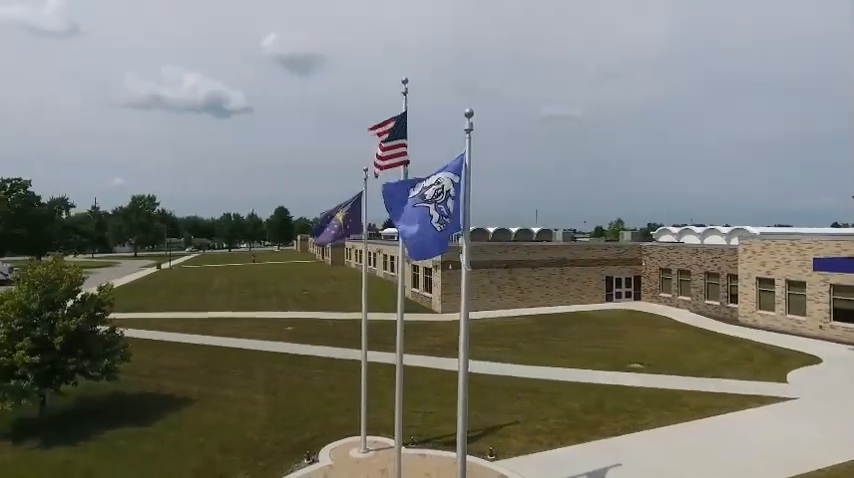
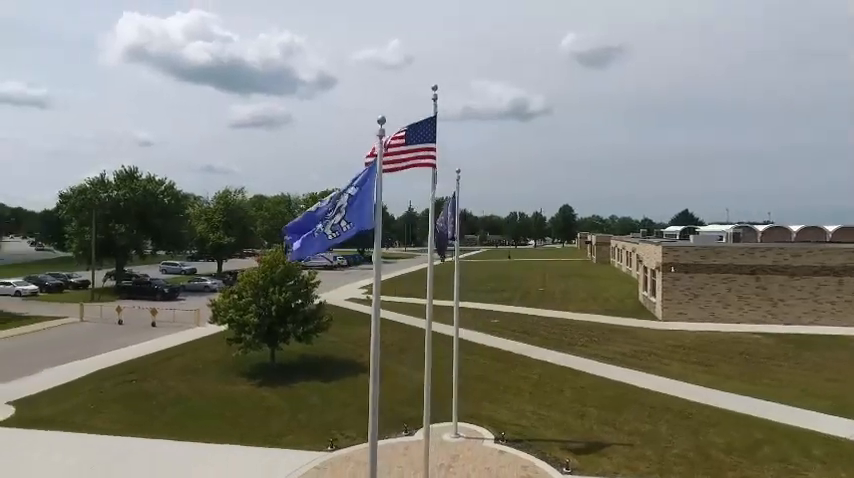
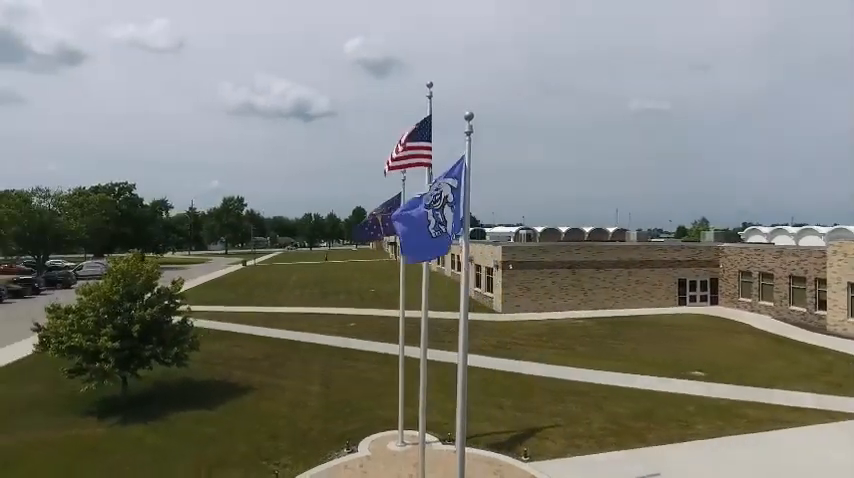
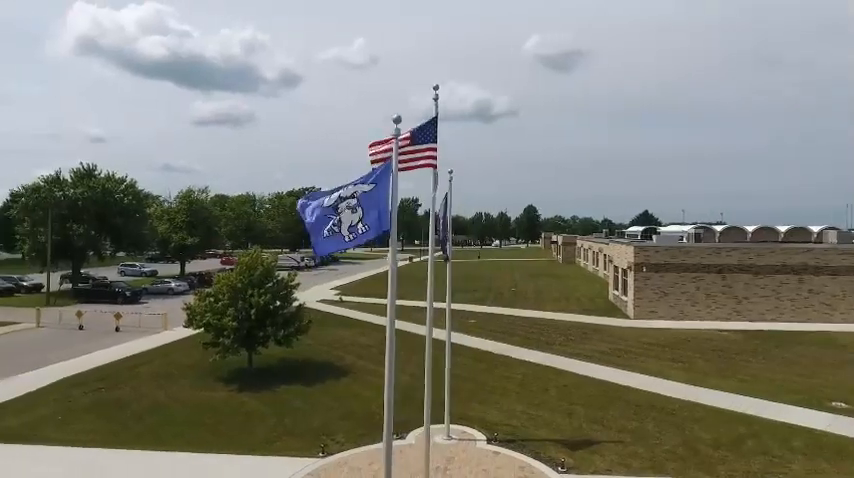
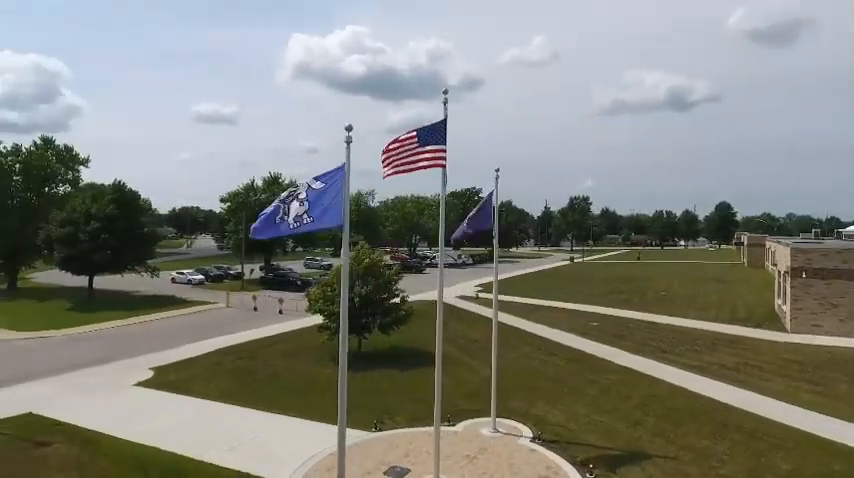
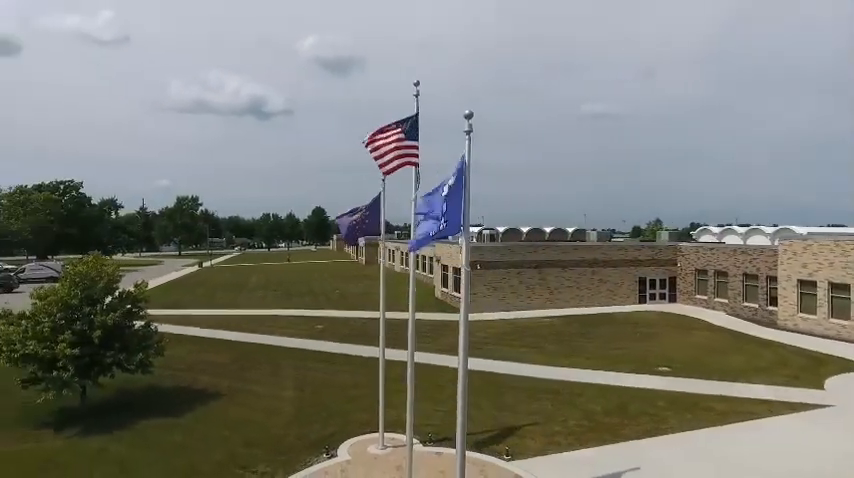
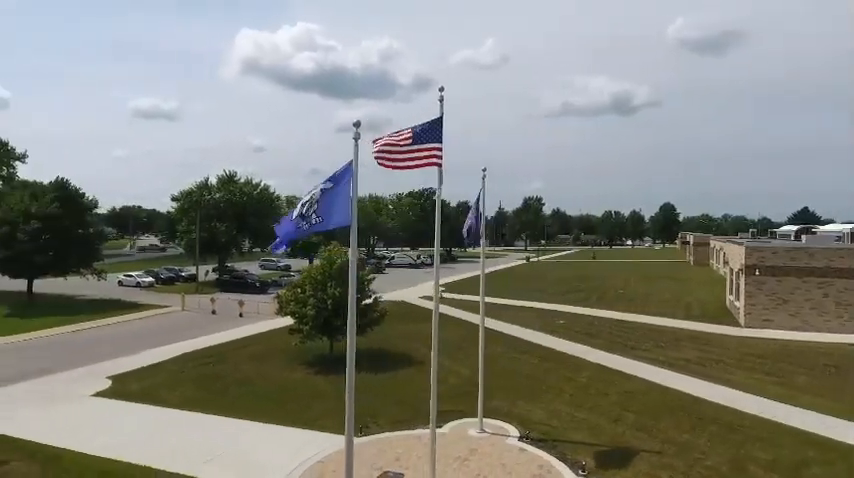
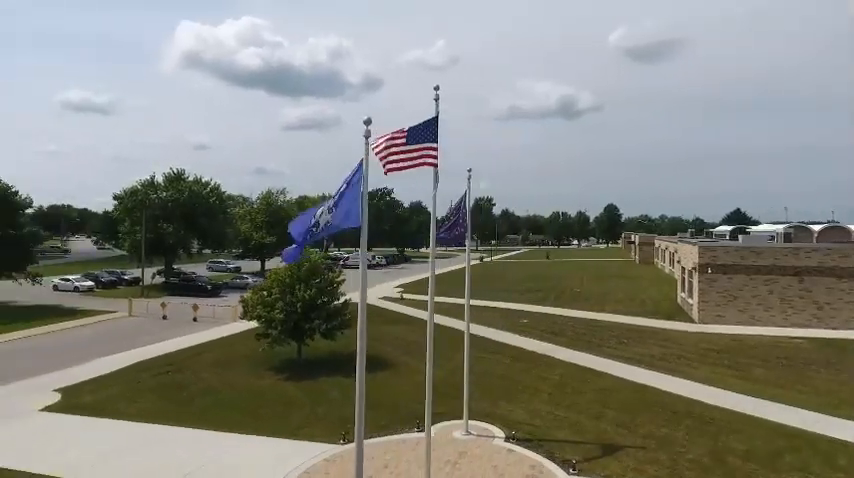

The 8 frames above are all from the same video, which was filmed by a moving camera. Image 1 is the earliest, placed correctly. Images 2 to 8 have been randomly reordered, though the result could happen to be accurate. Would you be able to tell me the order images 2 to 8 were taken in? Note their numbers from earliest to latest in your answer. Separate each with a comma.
6, 3, 4, 2, 8, 7, 5
